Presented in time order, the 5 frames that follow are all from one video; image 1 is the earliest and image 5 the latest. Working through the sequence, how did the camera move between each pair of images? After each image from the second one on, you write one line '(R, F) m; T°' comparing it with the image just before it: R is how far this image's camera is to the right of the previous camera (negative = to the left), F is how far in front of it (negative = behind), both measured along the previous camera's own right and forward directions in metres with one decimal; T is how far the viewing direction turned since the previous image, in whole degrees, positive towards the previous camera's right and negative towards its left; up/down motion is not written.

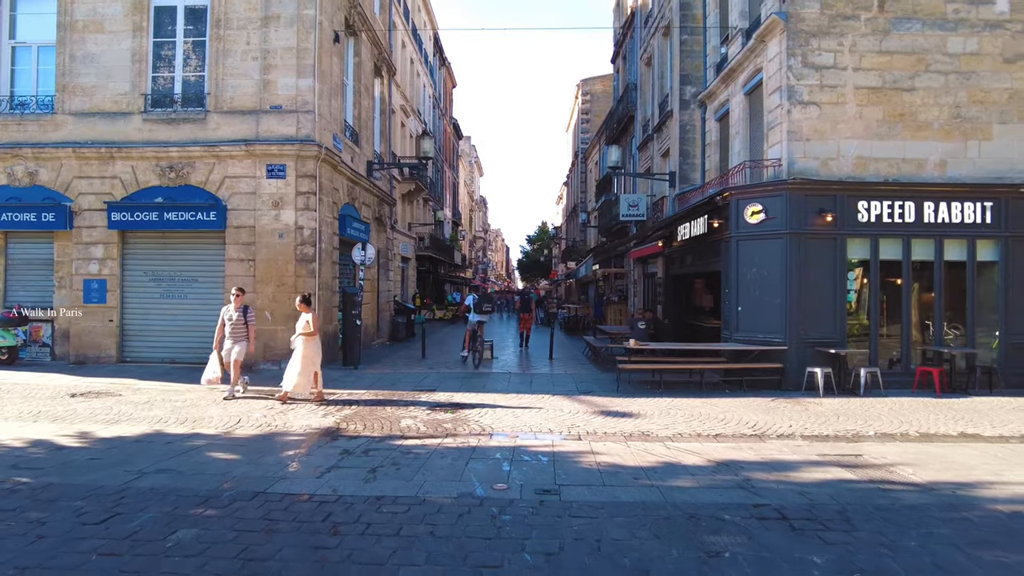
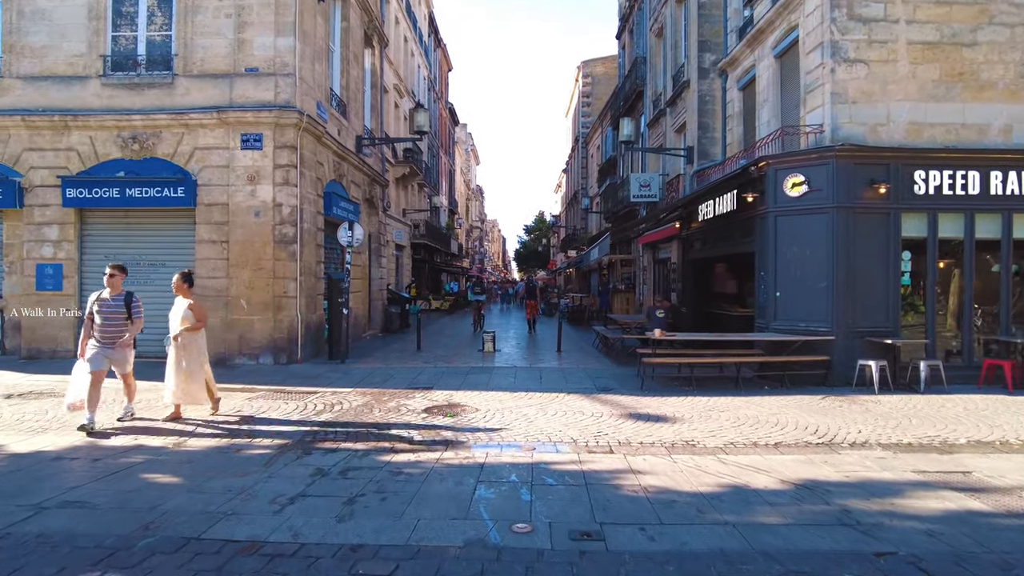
(-0.2, +1.4) m; 0°
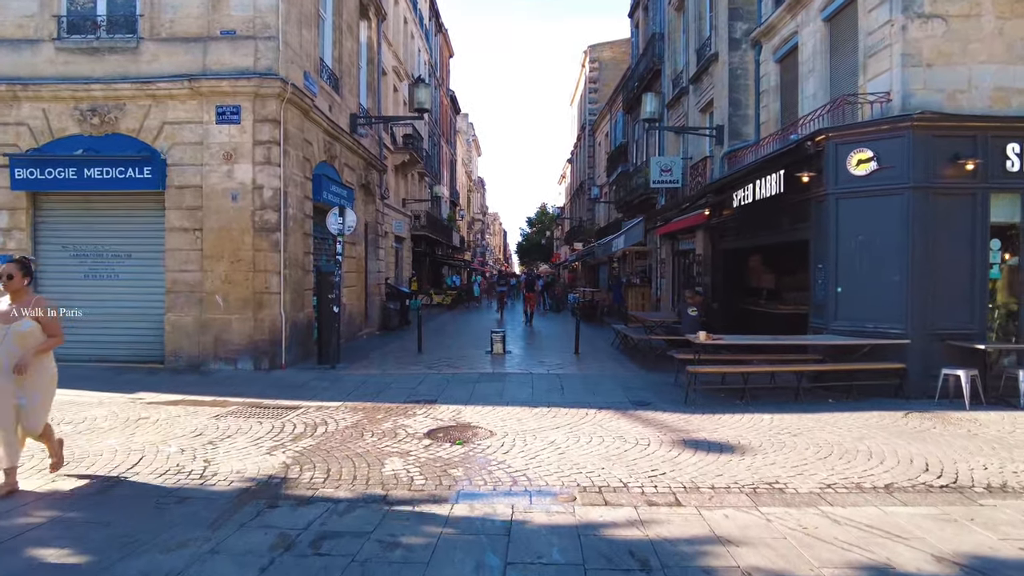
(-0.2, +1.5) m; 0°
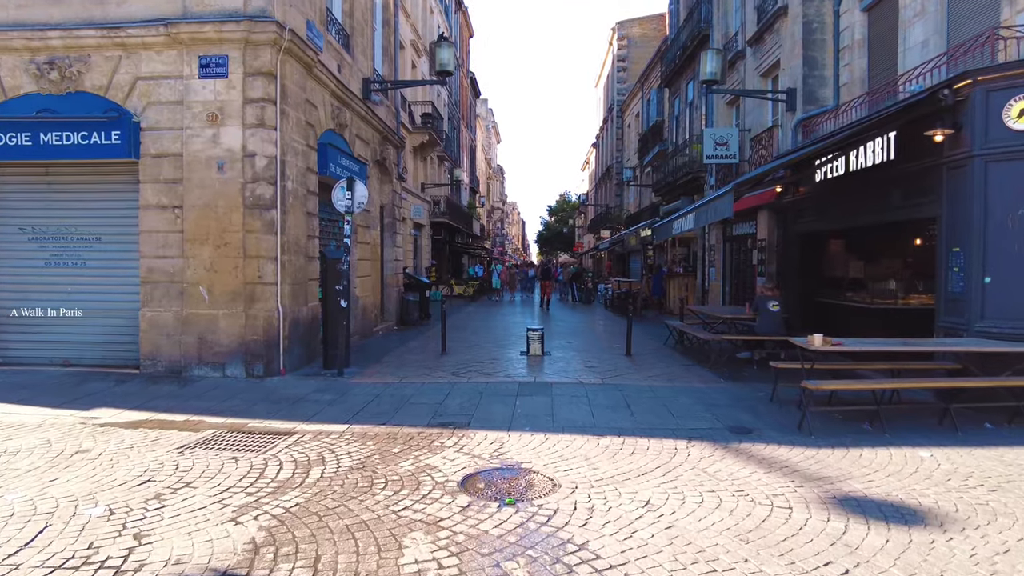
(-0.4, +1.9) m; -1°
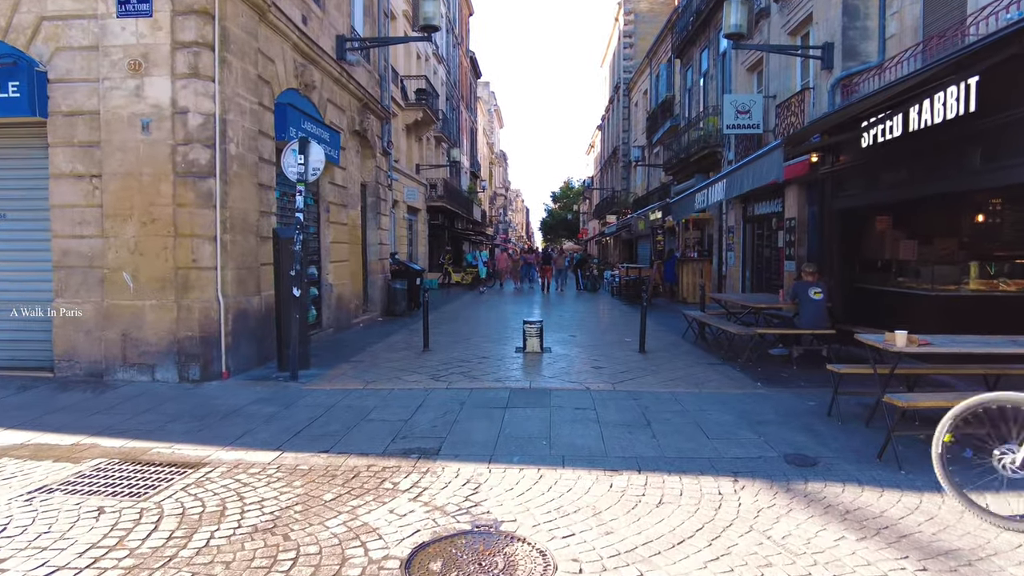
(+0.2, +1.5) m; 0°
